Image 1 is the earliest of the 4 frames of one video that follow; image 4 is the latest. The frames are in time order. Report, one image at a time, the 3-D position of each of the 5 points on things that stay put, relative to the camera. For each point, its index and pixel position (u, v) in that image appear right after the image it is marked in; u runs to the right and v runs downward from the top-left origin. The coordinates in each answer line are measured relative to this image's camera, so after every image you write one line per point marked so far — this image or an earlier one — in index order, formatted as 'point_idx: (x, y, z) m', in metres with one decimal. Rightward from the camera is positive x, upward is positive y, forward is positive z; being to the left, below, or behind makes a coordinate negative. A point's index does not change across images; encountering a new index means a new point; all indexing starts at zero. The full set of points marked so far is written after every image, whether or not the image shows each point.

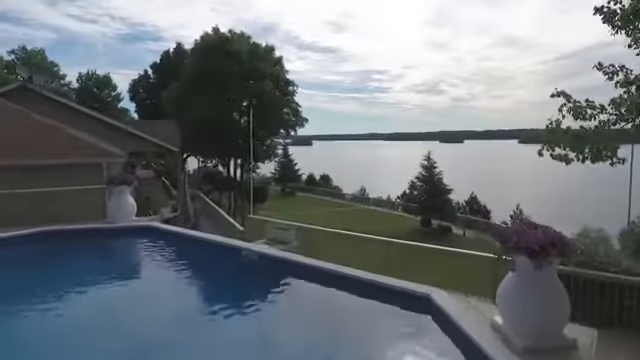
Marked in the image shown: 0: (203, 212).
0: (-3.6, -1.0, +16.0) m
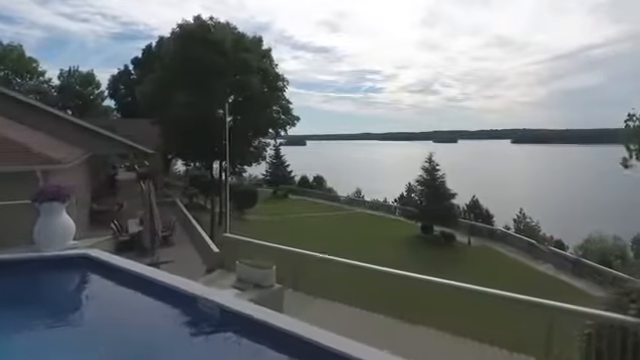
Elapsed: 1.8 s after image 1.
0: (-3.8, -1.1, +14.1) m
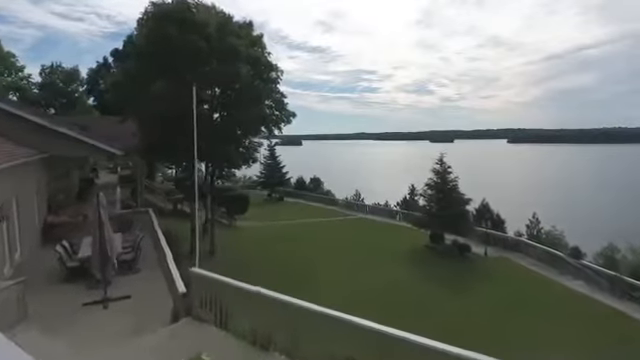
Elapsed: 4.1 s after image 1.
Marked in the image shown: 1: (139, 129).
0: (-3.7, -1.3, +11.8) m
1: (-5.7, +1.6, +17.0) m
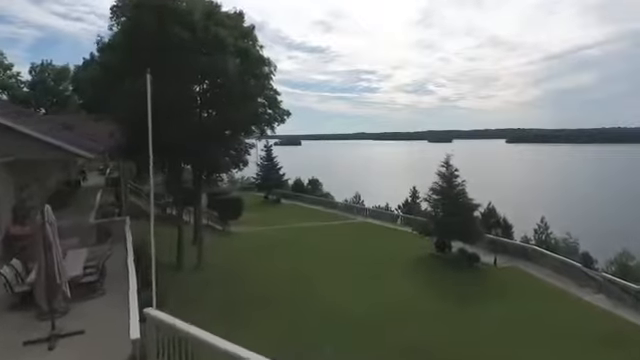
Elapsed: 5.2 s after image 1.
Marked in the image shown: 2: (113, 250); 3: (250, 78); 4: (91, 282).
0: (-3.8, -1.4, +10.5) m
1: (-5.8, +1.5, +15.7) m
2: (-3.9, -1.3, +10.7) m
3: (-1.9, +2.8, +15.0) m
4: (-3.3, -1.5, +7.8) m
